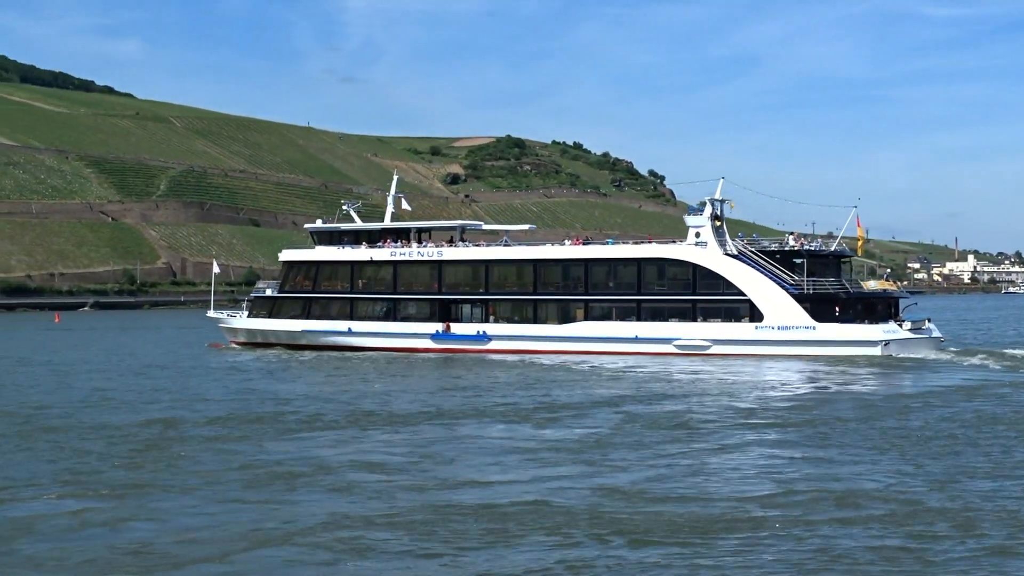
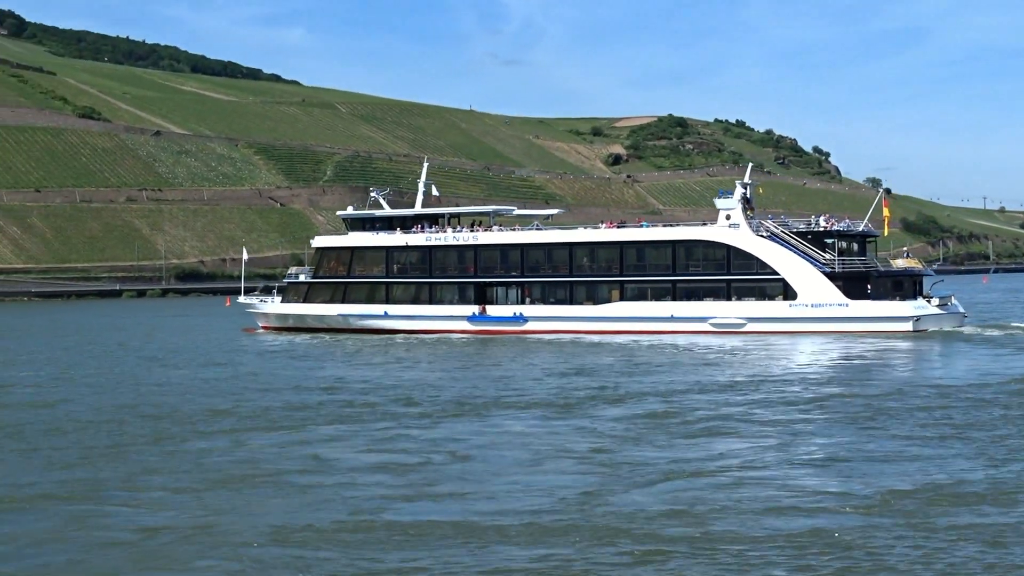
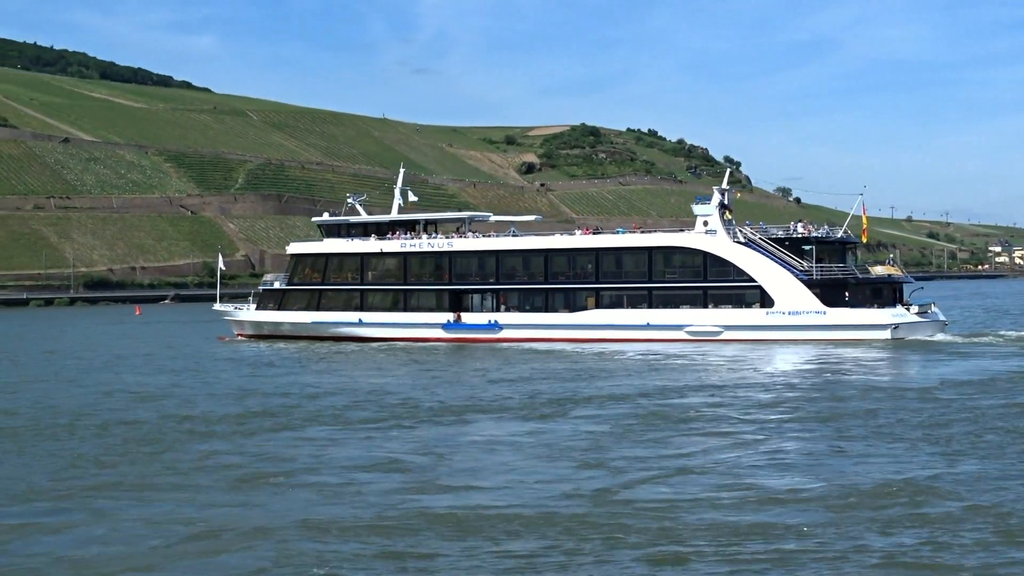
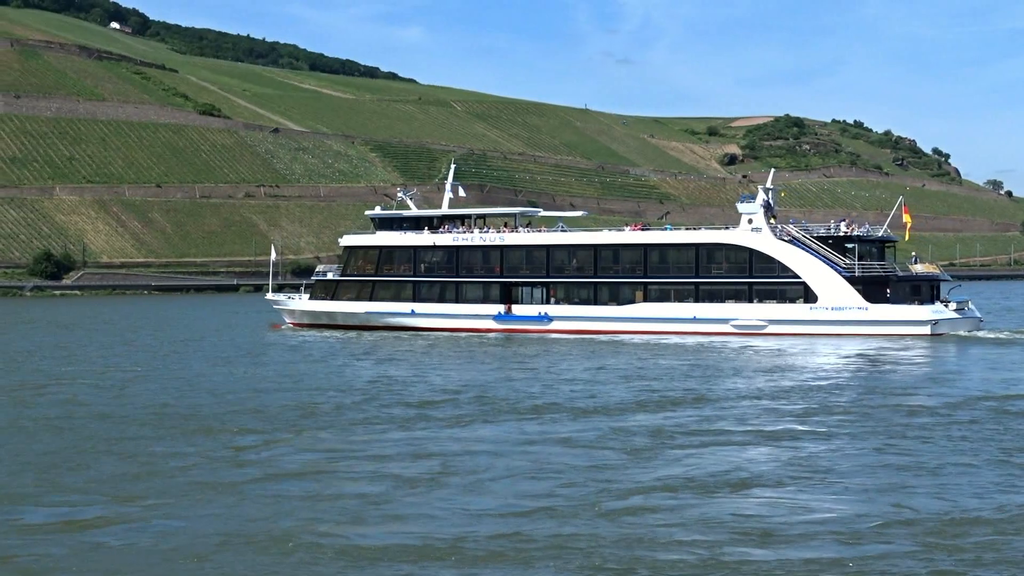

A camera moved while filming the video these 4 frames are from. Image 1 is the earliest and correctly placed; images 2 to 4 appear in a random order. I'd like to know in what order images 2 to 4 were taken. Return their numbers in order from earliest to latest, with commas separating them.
3, 2, 4
